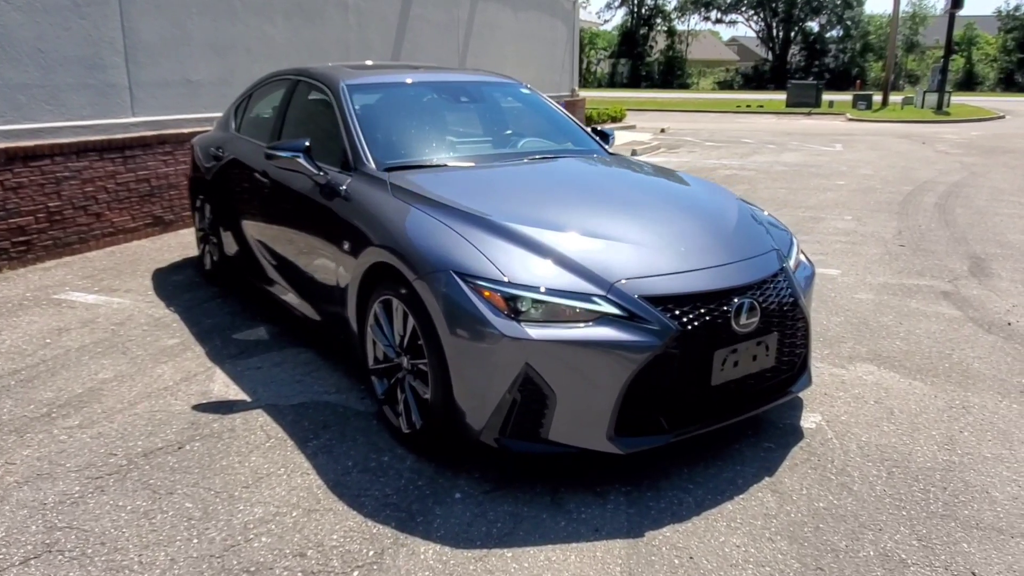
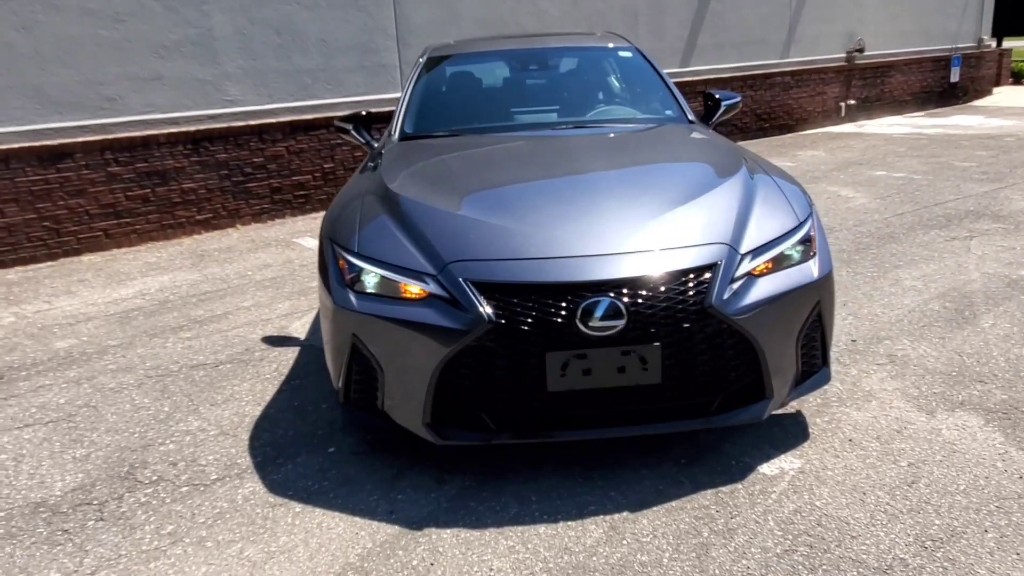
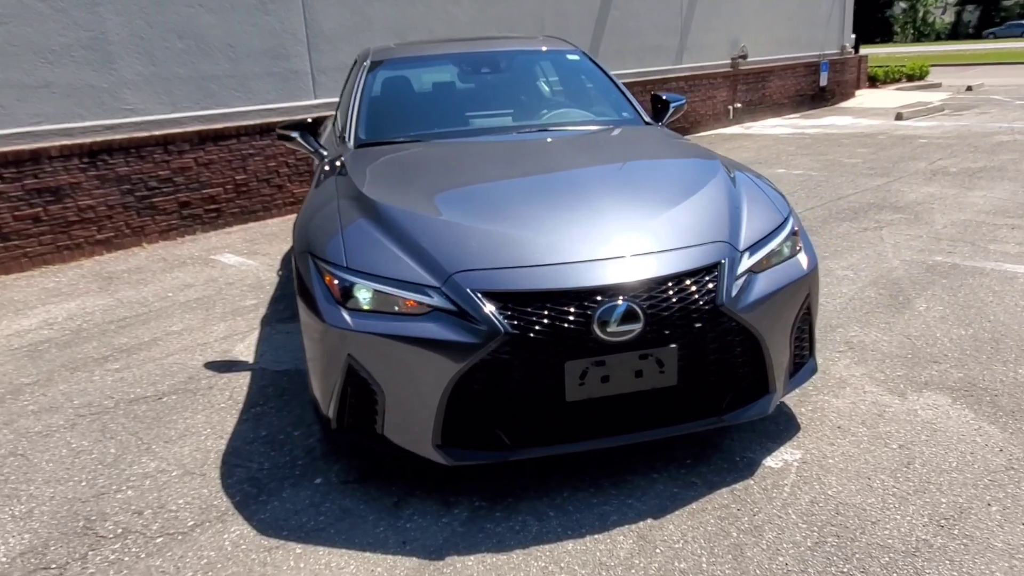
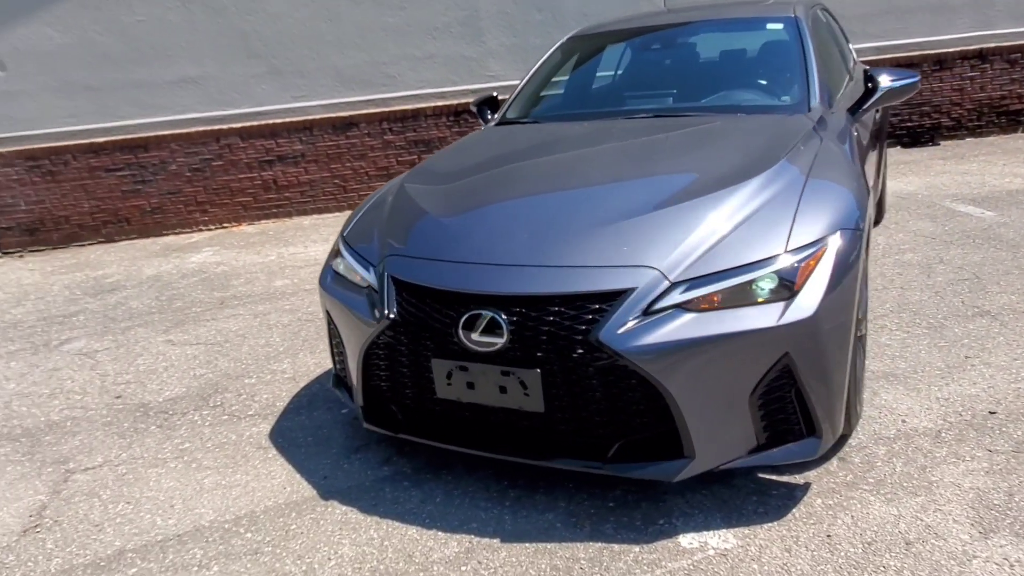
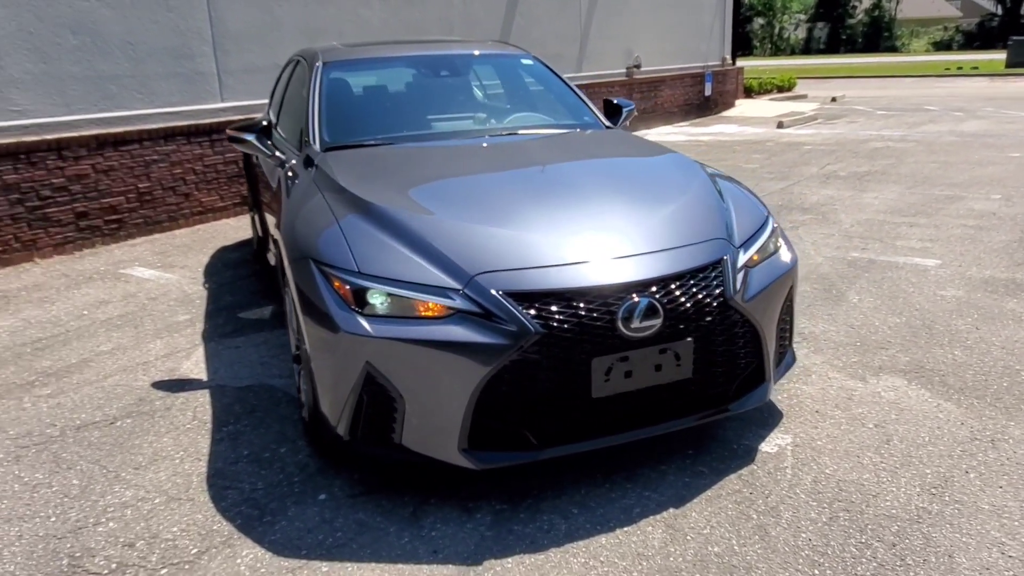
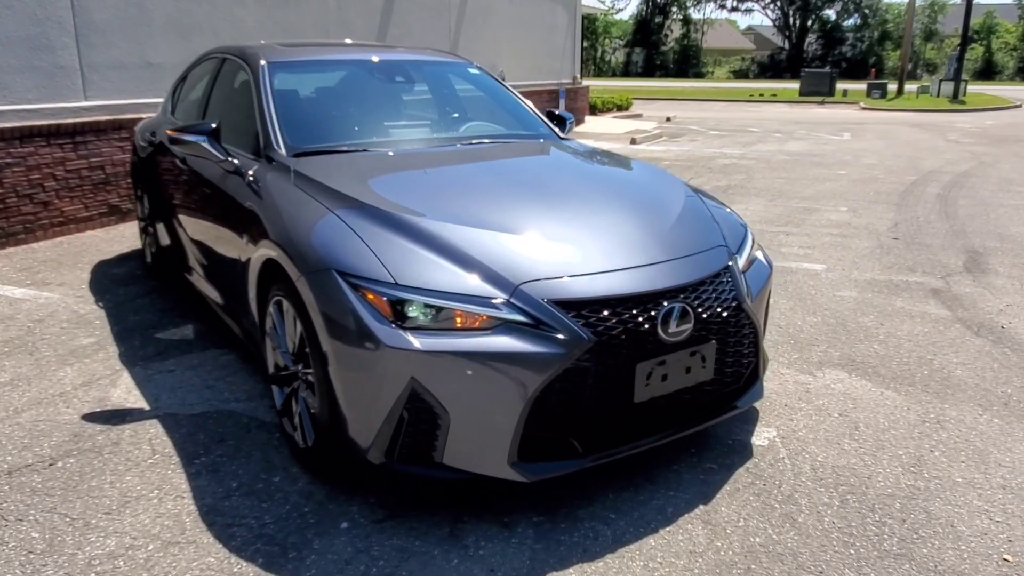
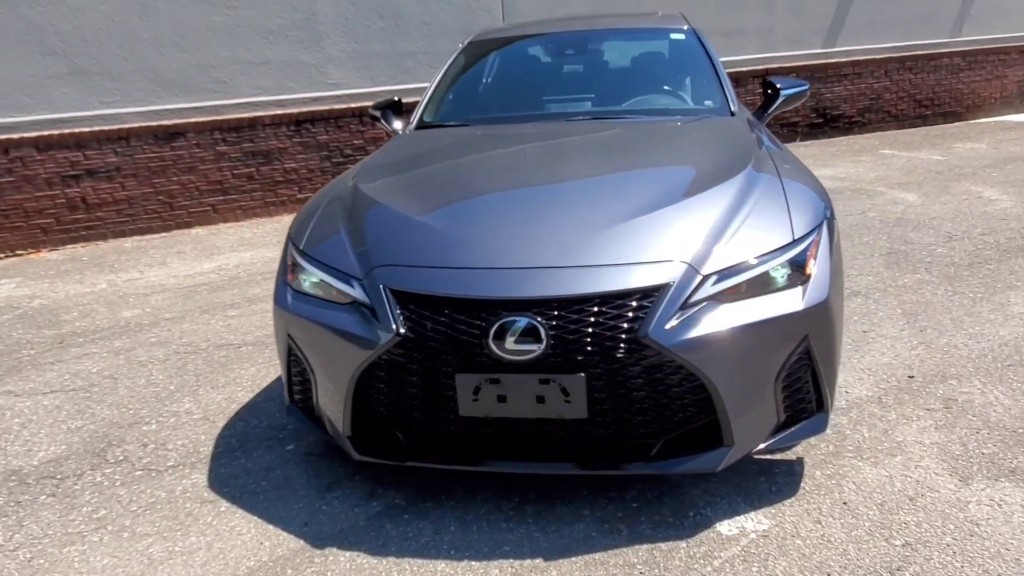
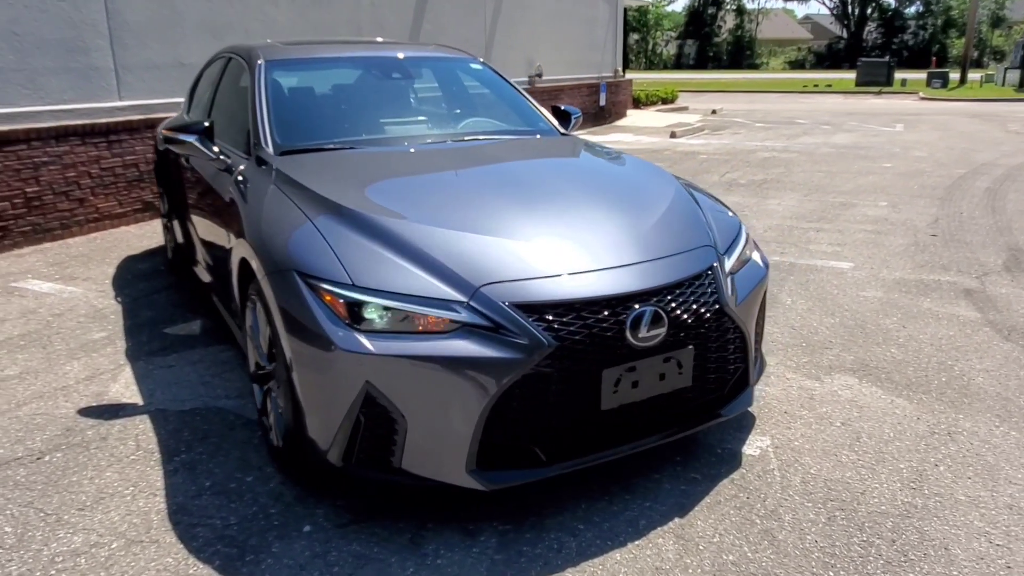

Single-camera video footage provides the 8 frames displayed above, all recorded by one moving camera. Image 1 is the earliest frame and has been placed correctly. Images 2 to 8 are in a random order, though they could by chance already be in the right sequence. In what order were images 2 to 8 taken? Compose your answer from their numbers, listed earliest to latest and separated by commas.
6, 8, 5, 3, 2, 7, 4
